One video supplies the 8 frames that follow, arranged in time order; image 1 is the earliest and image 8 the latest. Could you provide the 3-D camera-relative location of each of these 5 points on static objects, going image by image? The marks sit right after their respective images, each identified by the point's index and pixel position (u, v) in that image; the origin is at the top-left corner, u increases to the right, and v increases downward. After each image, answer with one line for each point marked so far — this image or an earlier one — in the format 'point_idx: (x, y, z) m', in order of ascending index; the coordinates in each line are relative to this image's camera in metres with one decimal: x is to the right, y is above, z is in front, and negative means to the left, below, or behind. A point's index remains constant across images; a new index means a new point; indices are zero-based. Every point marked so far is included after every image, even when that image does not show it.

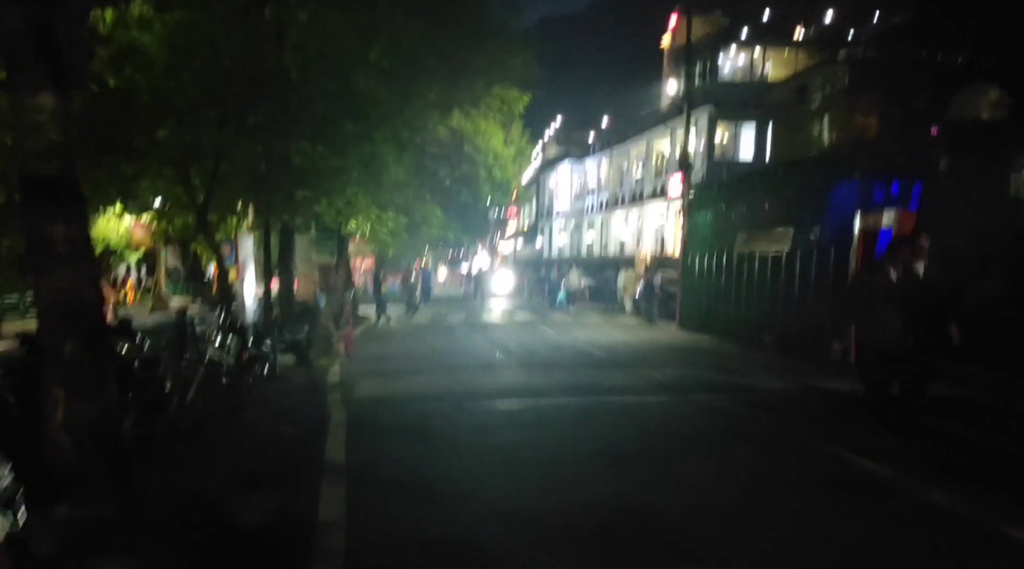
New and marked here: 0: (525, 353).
0: (+0.2, -1.3, +17.8) m
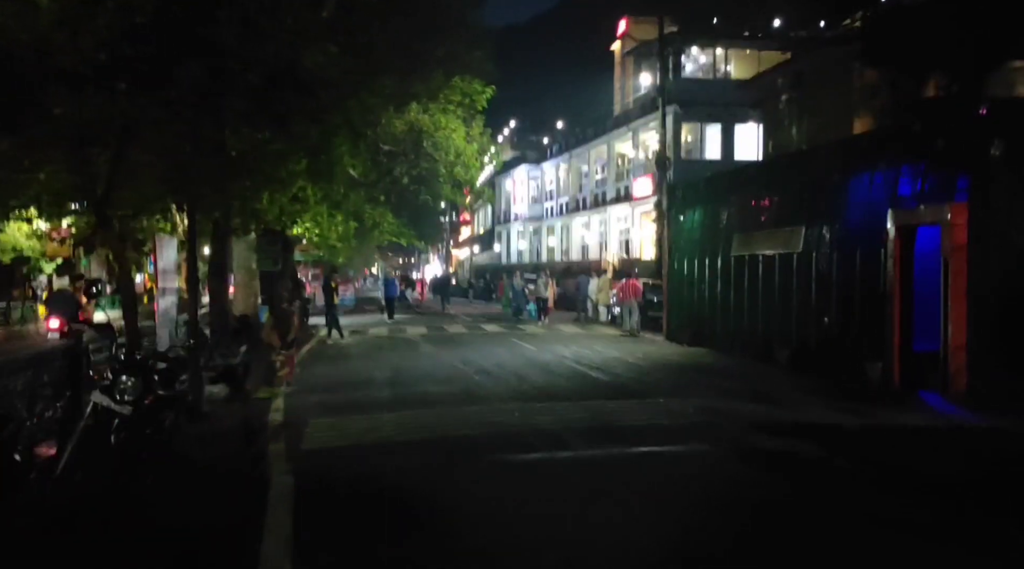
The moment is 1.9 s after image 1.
0: (-0.1, -1.4, +15.0) m
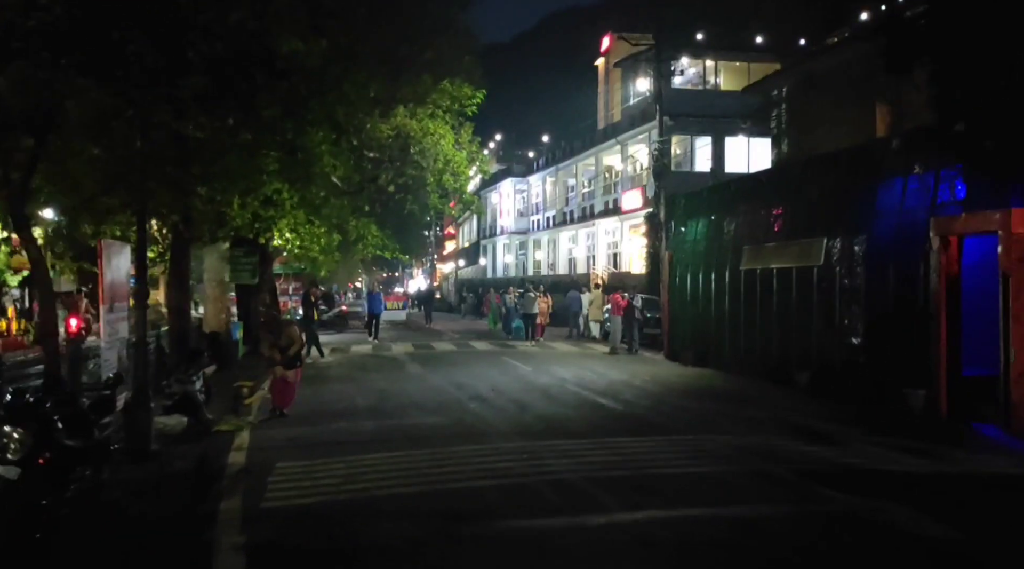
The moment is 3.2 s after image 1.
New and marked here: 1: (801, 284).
0: (-0.1, -1.7, +13.4) m
1: (+4.9, 0.0, +16.2) m
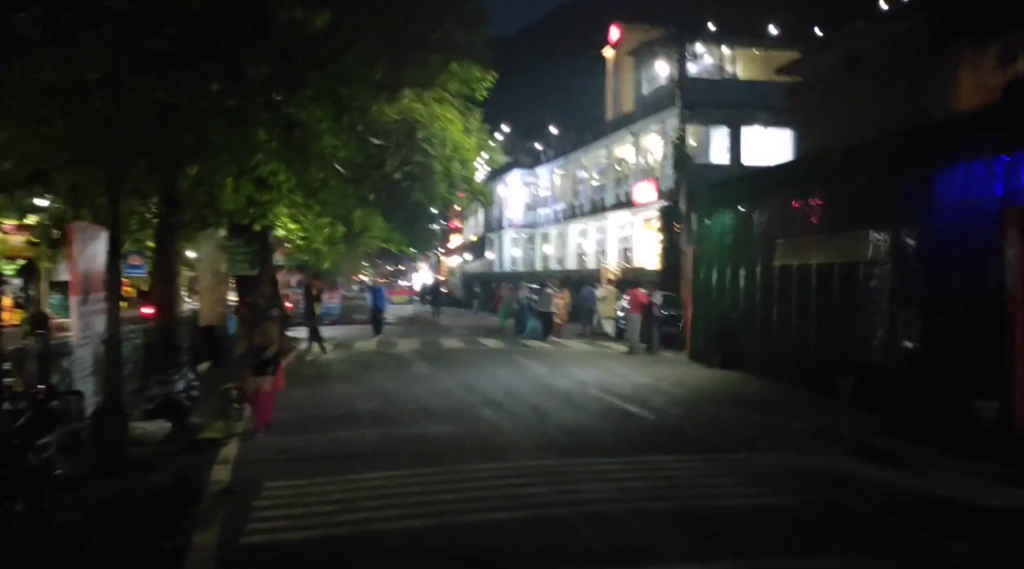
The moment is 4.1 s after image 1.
0: (+0.1, -1.6, +12.1) m
1: (+5.1, +0.1, +14.9) m
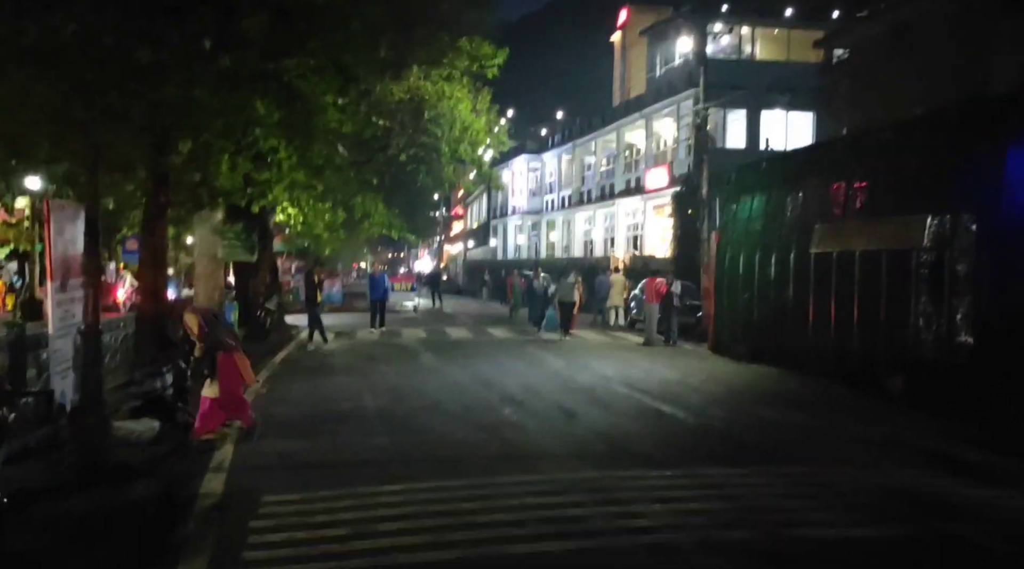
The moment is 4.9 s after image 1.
0: (+0.4, -1.4, +11.0) m
1: (+5.4, +0.2, +13.8) m
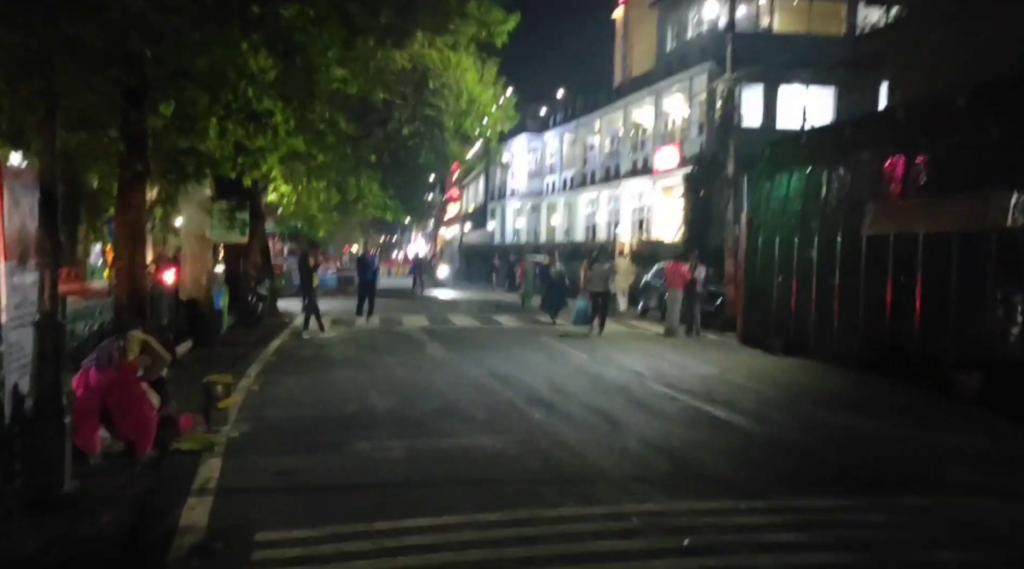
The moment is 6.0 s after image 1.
0: (+0.7, -1.3, +9.5) m
1: (+5.7, +0.4, +12.4) m
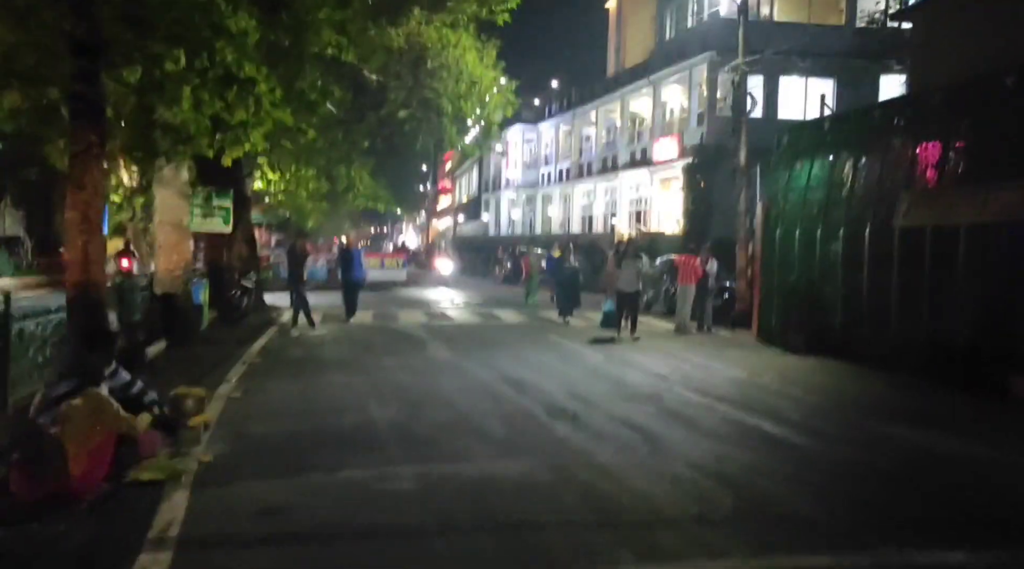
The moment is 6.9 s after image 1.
0: (+0.9, -1.3, +8.2) m
1: (+5.8, +0.4, +11.1) m
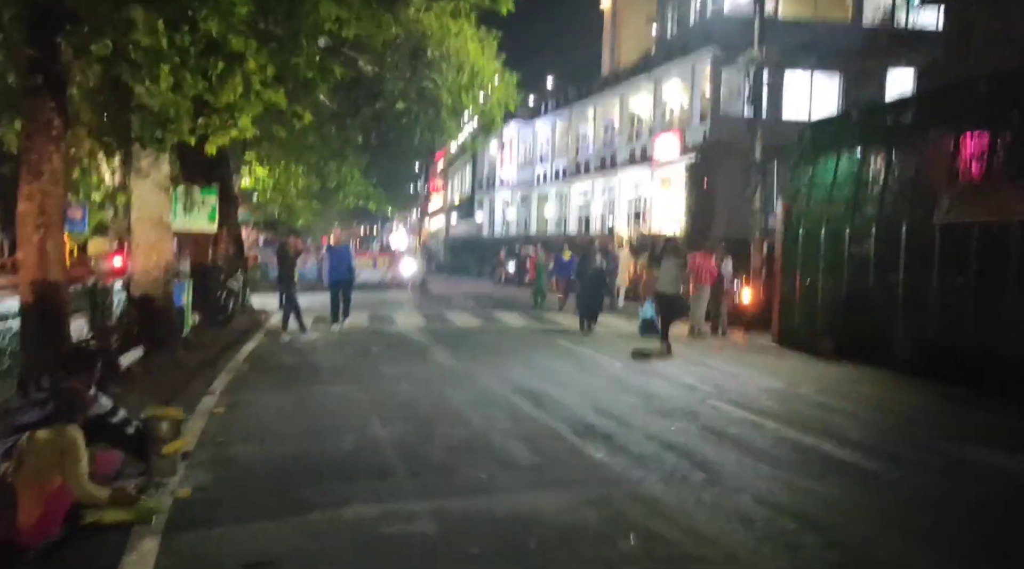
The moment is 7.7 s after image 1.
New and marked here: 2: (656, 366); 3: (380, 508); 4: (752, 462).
0: (+1.1, -1.3, +7.1) m
1: (+6.0, +0.4, +10.1) m
2: (+1.9, -1.1, +12.9) m
3: (-0.8, -1.3, +5.8) m
4: (+1.8, -1.3, +7.2) m
